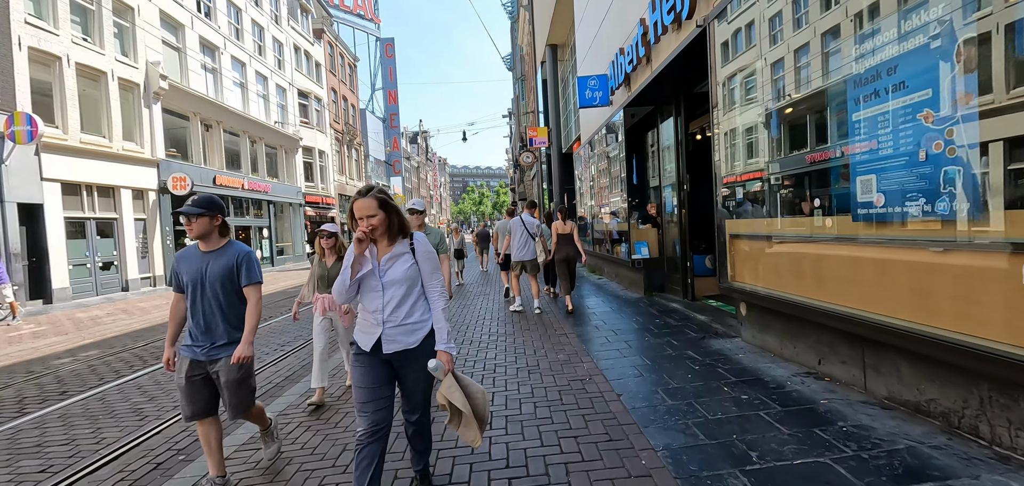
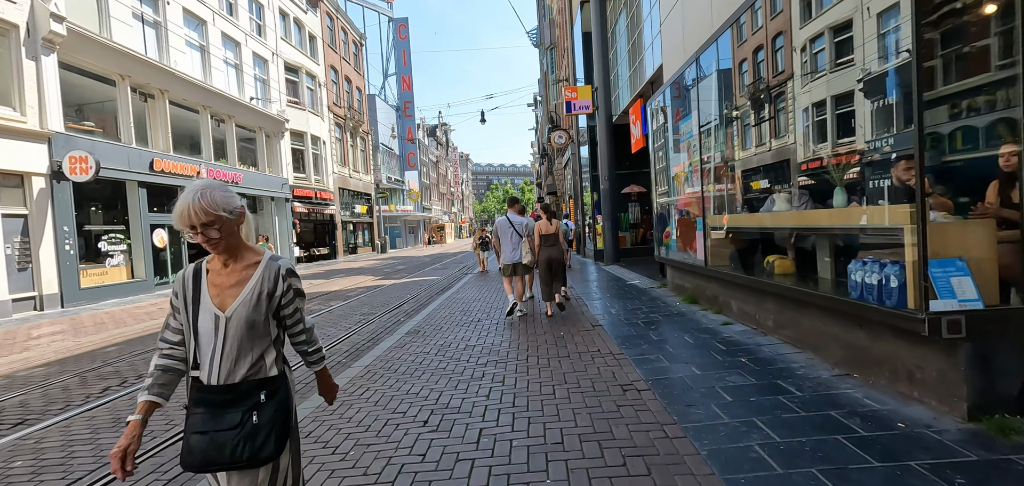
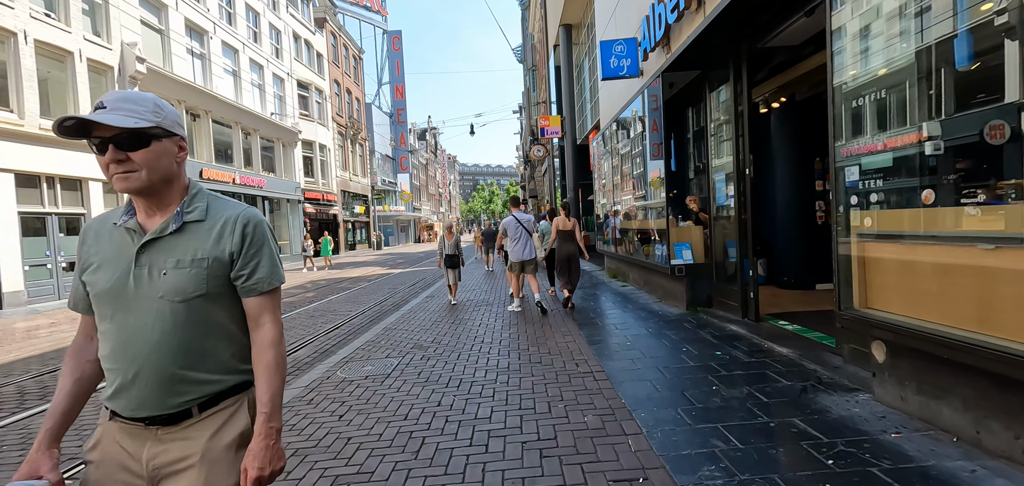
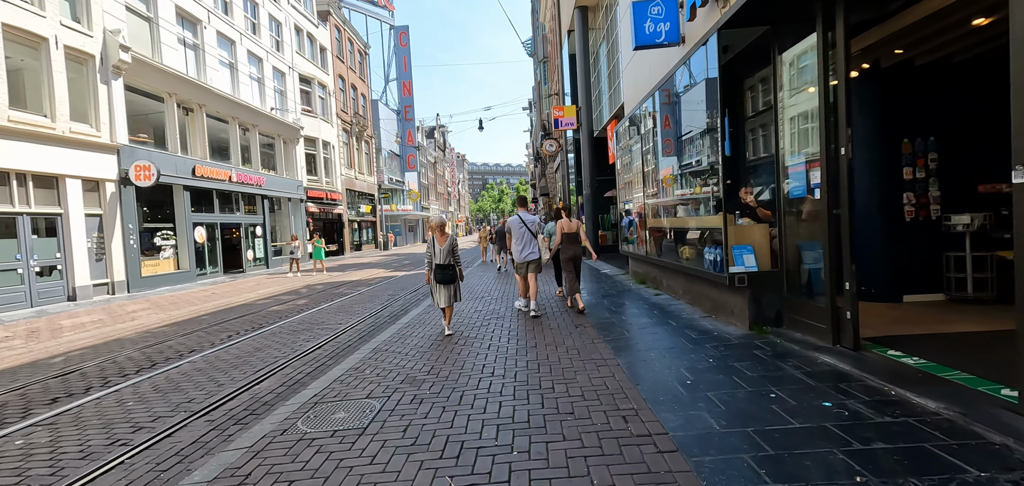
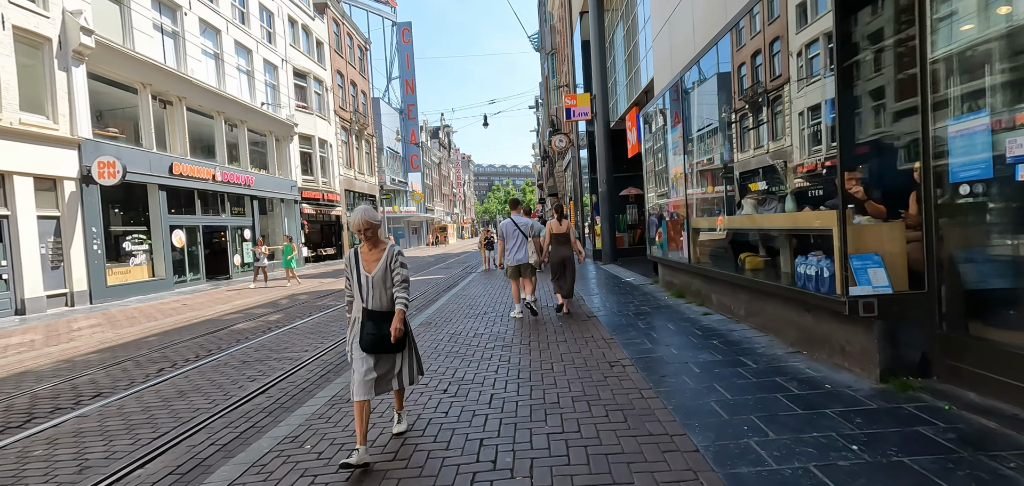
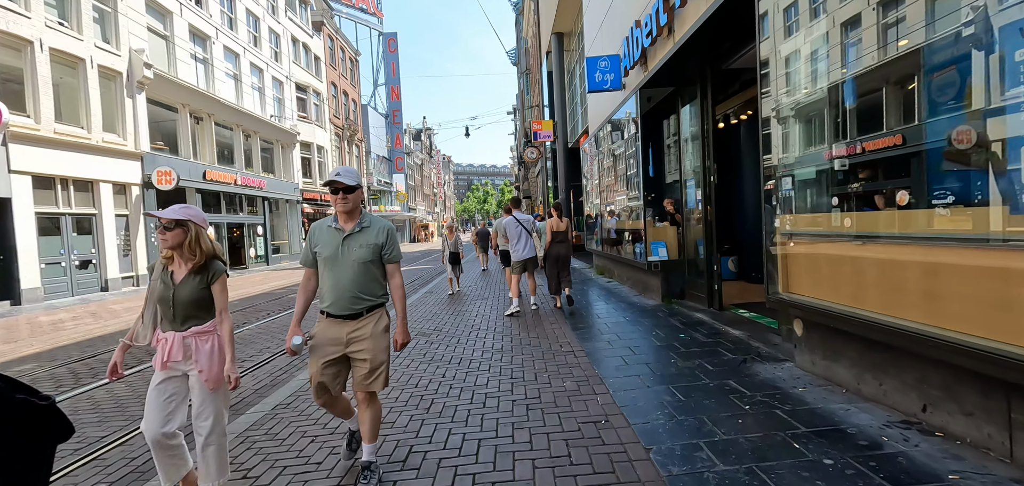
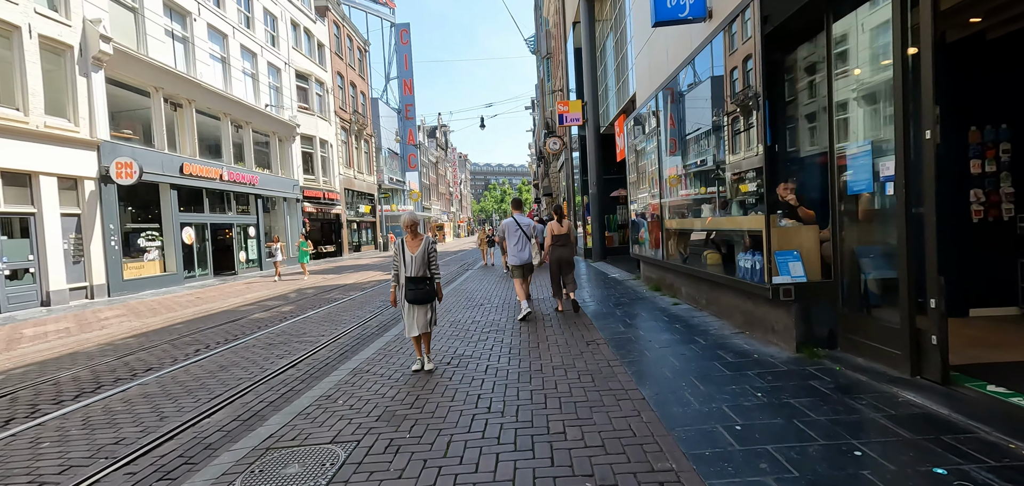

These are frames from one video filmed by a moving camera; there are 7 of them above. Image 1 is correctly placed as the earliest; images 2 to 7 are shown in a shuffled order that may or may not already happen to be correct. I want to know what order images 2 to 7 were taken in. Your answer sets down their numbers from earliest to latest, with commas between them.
6, 3, 4, 7, 5, 2
